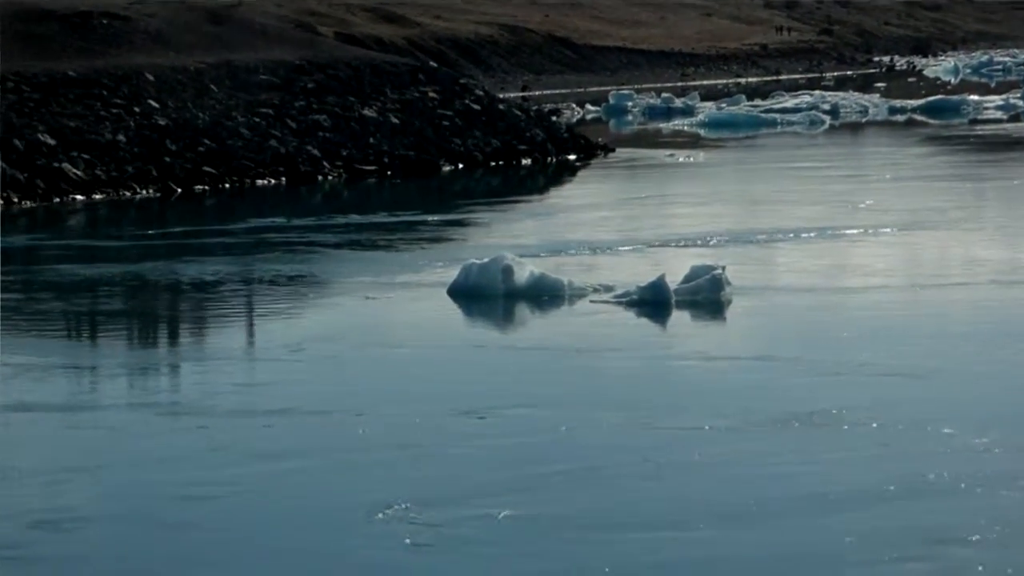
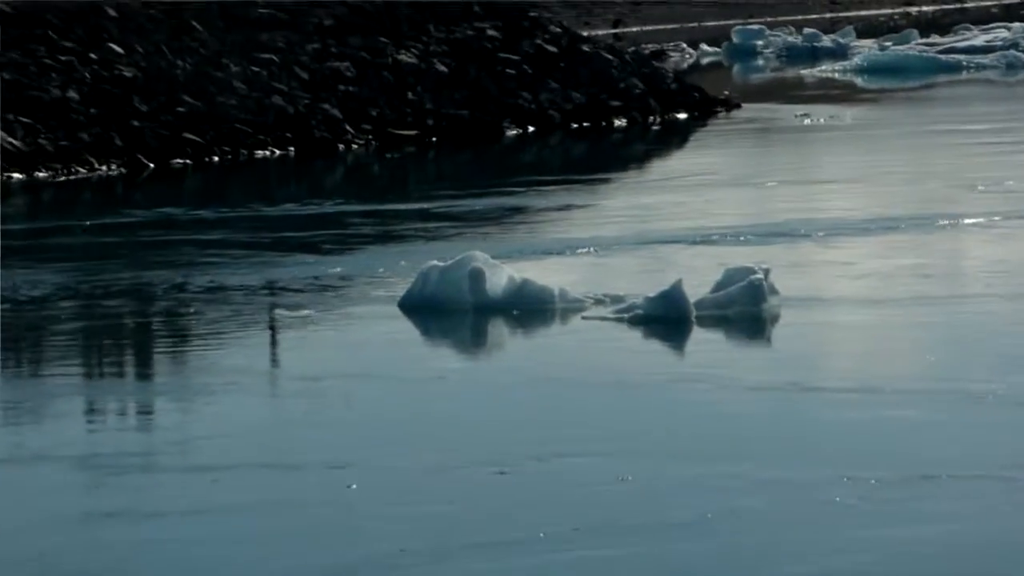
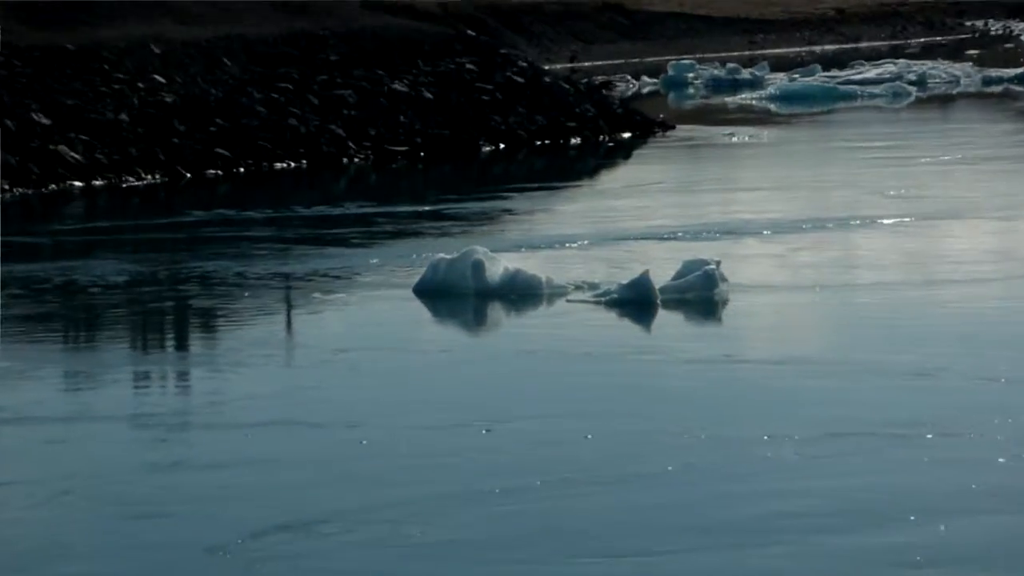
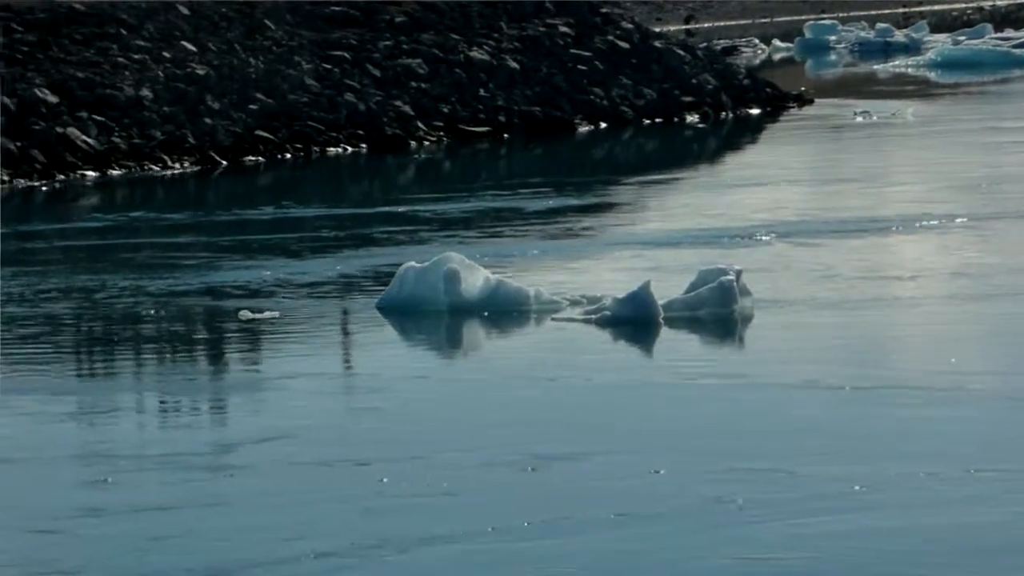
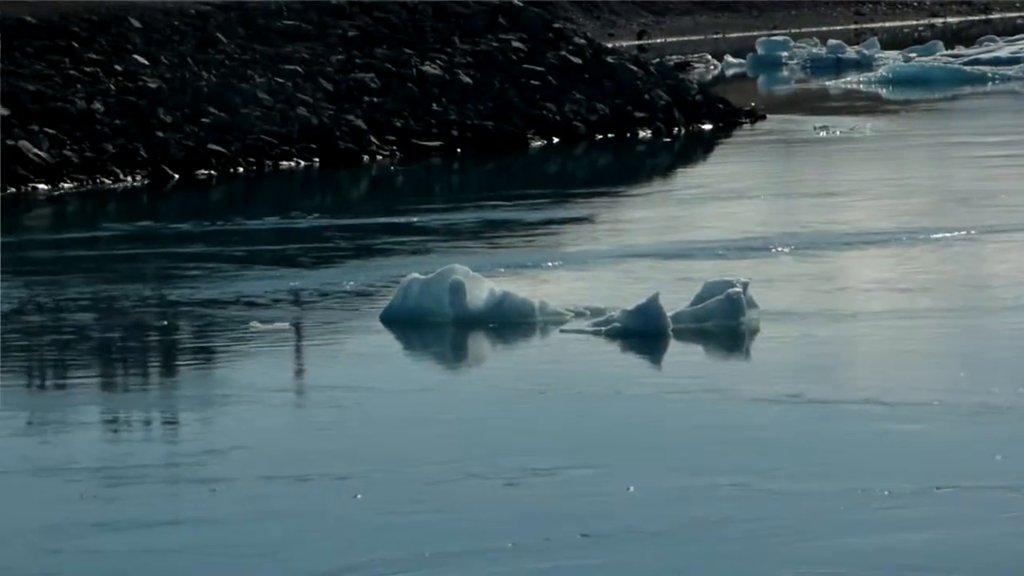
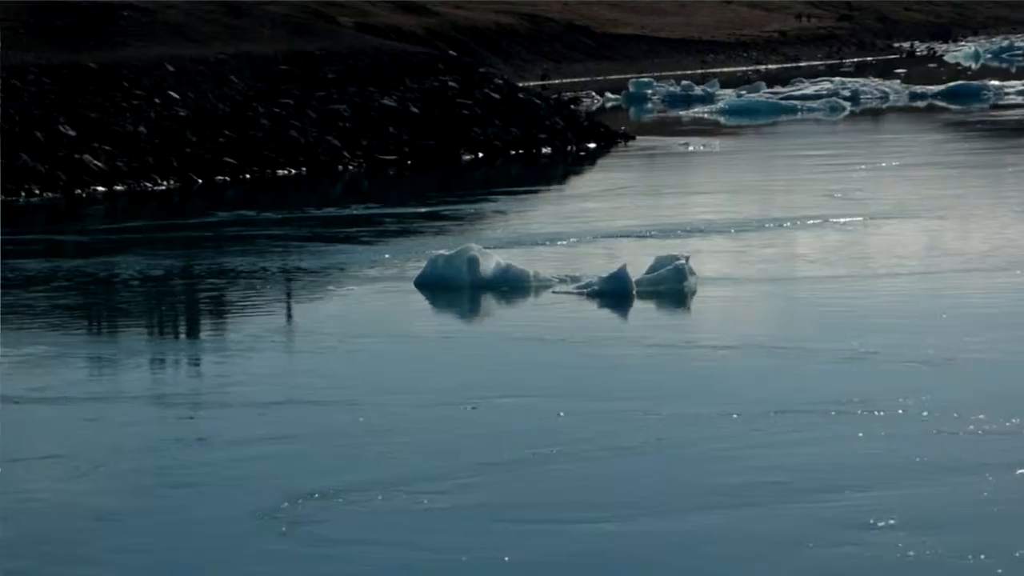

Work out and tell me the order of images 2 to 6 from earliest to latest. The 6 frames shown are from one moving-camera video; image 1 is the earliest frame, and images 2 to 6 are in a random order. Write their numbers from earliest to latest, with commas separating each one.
6, 3, 2, 5, 4
